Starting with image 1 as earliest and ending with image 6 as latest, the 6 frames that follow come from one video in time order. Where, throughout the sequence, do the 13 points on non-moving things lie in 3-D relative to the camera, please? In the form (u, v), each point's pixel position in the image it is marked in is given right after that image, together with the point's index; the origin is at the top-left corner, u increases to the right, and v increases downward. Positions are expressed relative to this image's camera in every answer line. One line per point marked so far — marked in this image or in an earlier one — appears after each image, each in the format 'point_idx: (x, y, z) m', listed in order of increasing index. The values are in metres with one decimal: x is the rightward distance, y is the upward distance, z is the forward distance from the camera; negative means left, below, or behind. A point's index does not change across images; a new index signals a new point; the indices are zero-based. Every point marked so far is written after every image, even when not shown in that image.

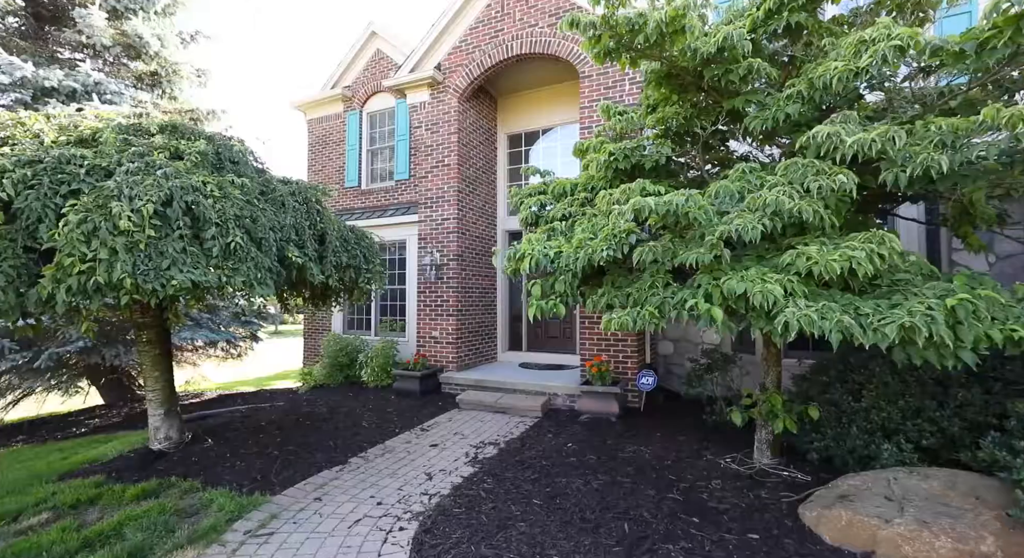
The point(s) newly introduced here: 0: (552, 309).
0: (+0.3, -0.2, +3.8) m
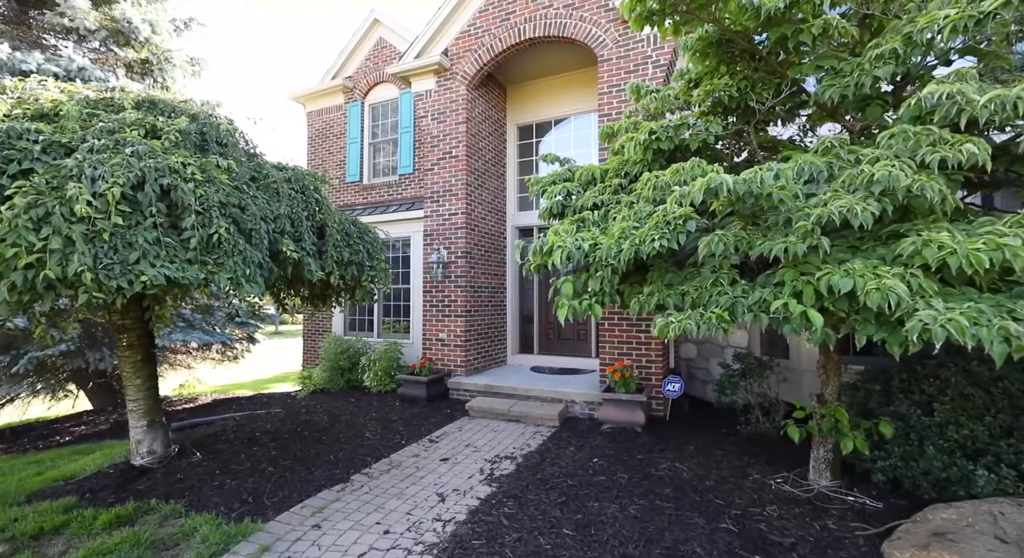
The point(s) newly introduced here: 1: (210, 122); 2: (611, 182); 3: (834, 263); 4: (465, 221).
0: (+0.5, -0.2, +3.3) m
1: (-2.2, +1.2, +3.7) m
2: (+0.8, +0.8, +4.0) m
3: (+1.4, +0.1, +2.2) m
4: (-0.8, +1.0, +8.2) m
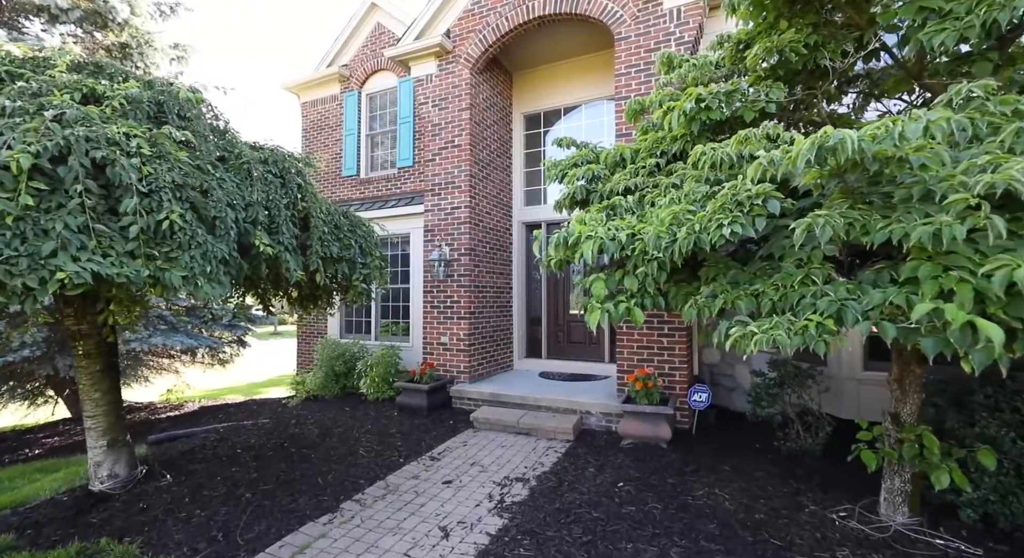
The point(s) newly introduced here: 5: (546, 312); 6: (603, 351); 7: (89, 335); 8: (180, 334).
0: (+0.6, -0.2, +2.7) m
1: (-2.1, +1.2, +3.1) m
2: (+0.9, +0.8, +3.4) m
3: (+1.5, +0.1, +1.6) m
4: (-0.7, +1.0, +7.6) m
5: (+0.6, -0.6, +8.5) m
6: (+1.5, -1.2, +8.0) m
7: (-3.4, -0.5, +4.0) m
8: (-4.8, -0.8, +7.2) m
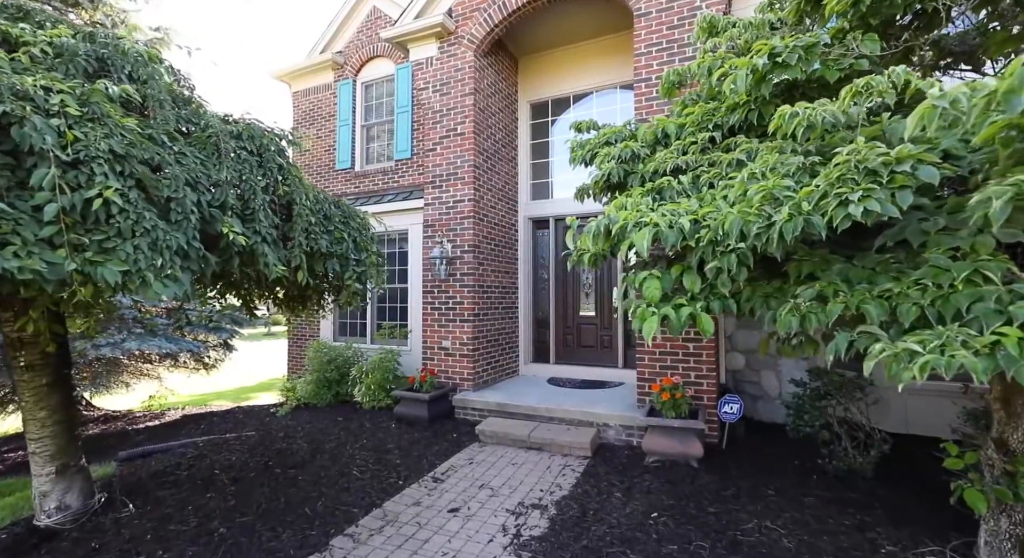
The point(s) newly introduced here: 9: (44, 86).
0: (+0.7, -0.2, +2.1) m
1: (-2.0, +1.2, +2.5) m
2: (+1.1, +0.8, +2.8) m
3: (+1.7, +0.1, +1.0) m
4: (-0.5, +1.0, +7.0) m
5: (+0.7, -0.5, +7.9) m
6: (+1.6, -1.2, +7.5) m
7: (-3.3, -0.4, +3.4) m
8: (-4.7, -0.8, +6.6) m
9: (-1.9, +0.8, +2.0) m
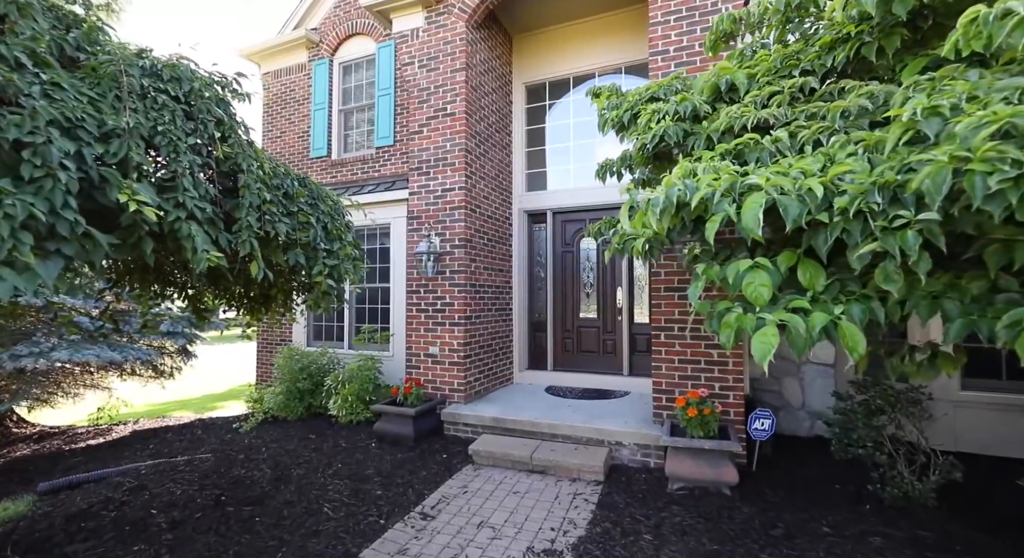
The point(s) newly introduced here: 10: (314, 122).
0: (+0.9, -0.2, +1.4) m
1: (-1.9, +1.2, +1.6) m
2: (+1.2, +0.8, +2.1) m
3: (+1.8, +0.1, +0.3) m
4: (-0.6, +1.0, +6.2) m
5: (+0.6, -0.5, +7.2) m
6: (+1.5, -1.2, +6.8) m
7: (-3.2, -0.4, +2.5) m
8: (-4.8, -0.8, +5.6) m
9: (-1.7, +0.8, +1.2) m
10: (-3.2, +2.6, +8.0) m
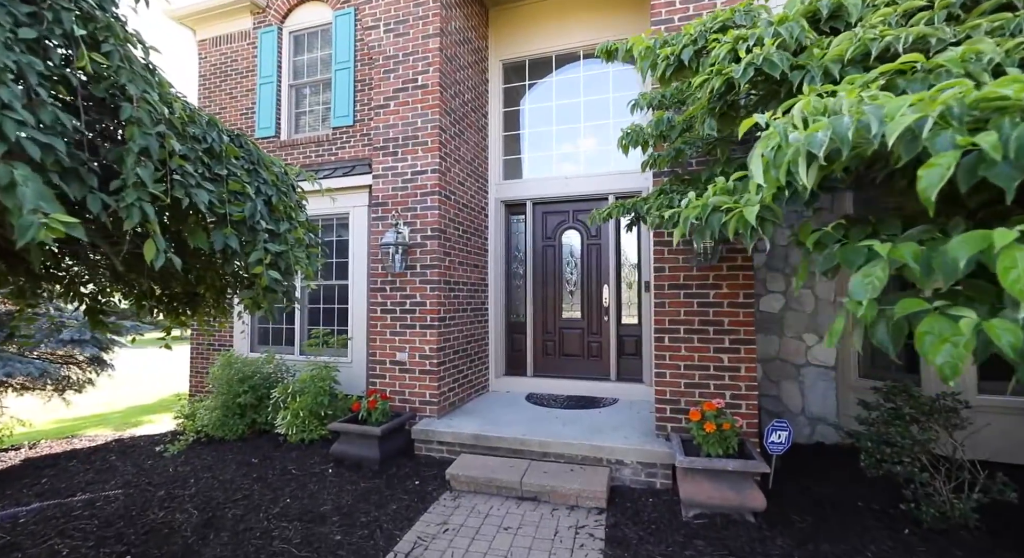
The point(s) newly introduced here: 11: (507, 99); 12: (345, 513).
0: (+1.1, -0.1, +0.7) m
1: (-1.7, +1.3, +0.8) m
2: (+1.3, +0.9, +1.5) m
3: (+2.1, +0.1, -0.2) m
4: (-0.8, +1.1, +5.4) m
5: (+0.3, -0.5, +6.5) m
6: (+1.2, -1.1, +6.2) m
7: (-3.1, -0.4, +1.5) m
8: (-4.9, -0.7, +4.5) m
9: (-1.5, +0.8, +0.3) m
10: (-3.6, +2.7, +7.0) m
11: (-0.1, +2.5, +6.9) m
12: (-1.3, -1.8, +3.7) m
